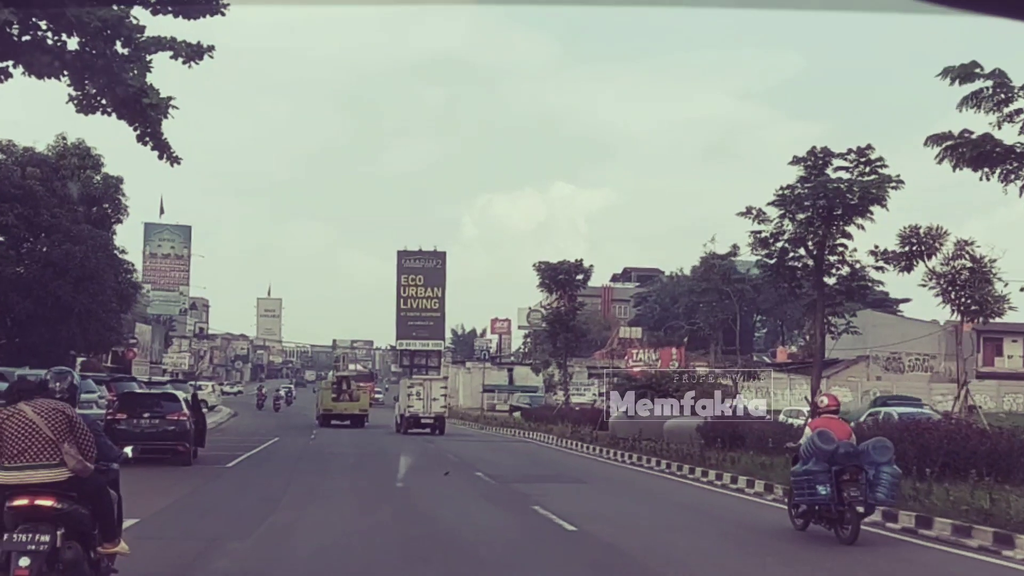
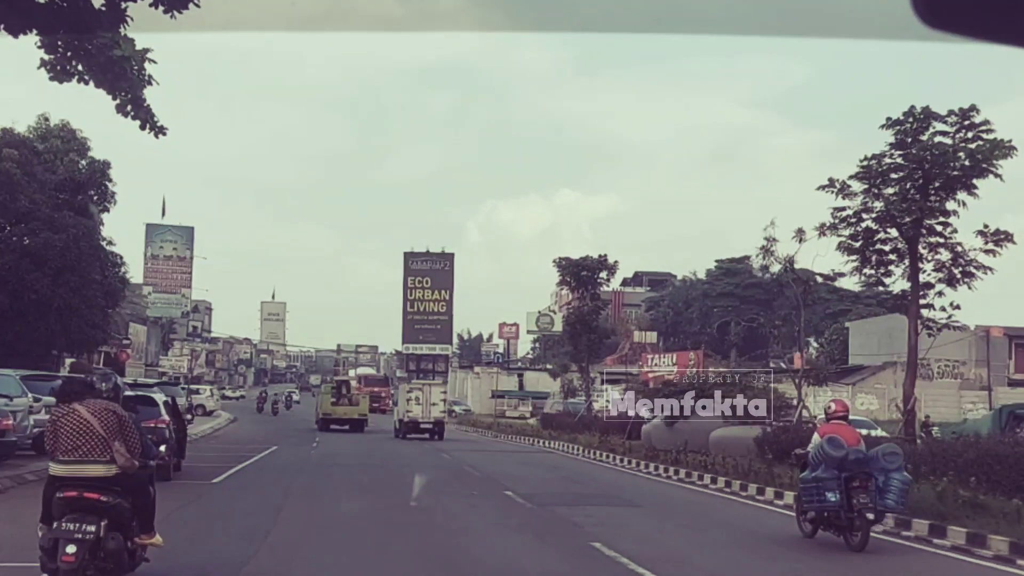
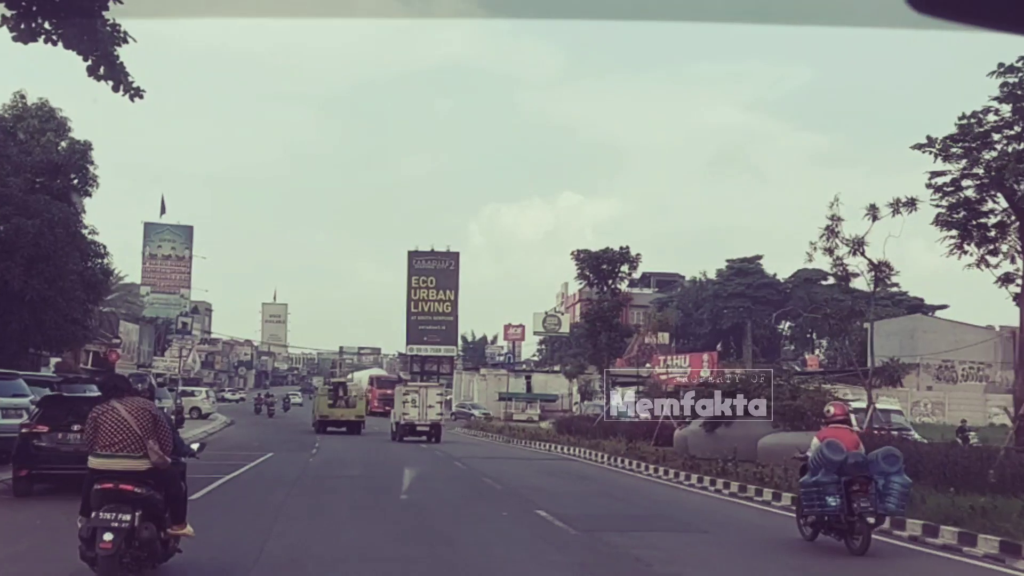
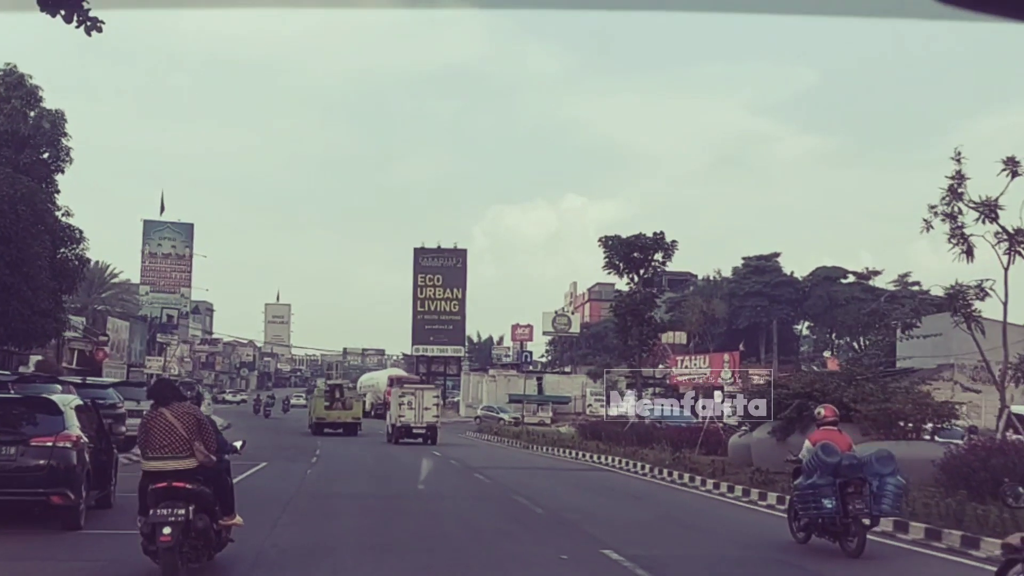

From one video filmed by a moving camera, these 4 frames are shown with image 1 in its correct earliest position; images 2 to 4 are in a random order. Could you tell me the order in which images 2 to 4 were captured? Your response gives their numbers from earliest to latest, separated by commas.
2, 3, 4
